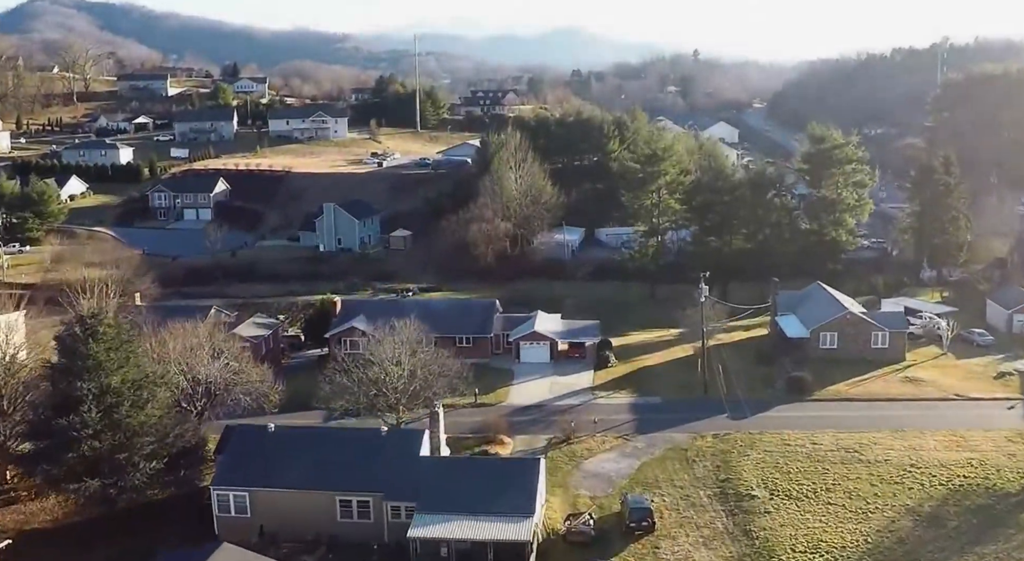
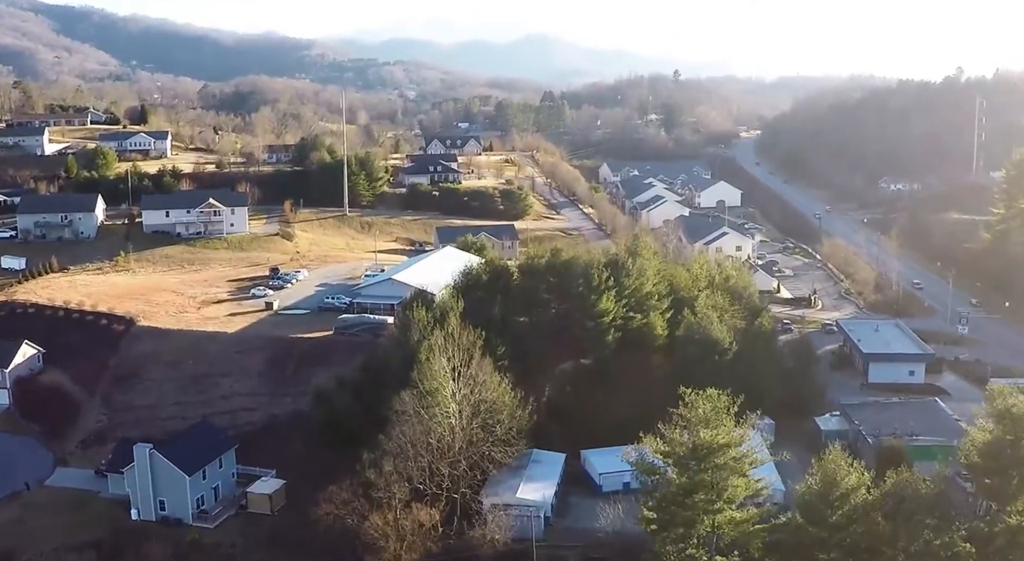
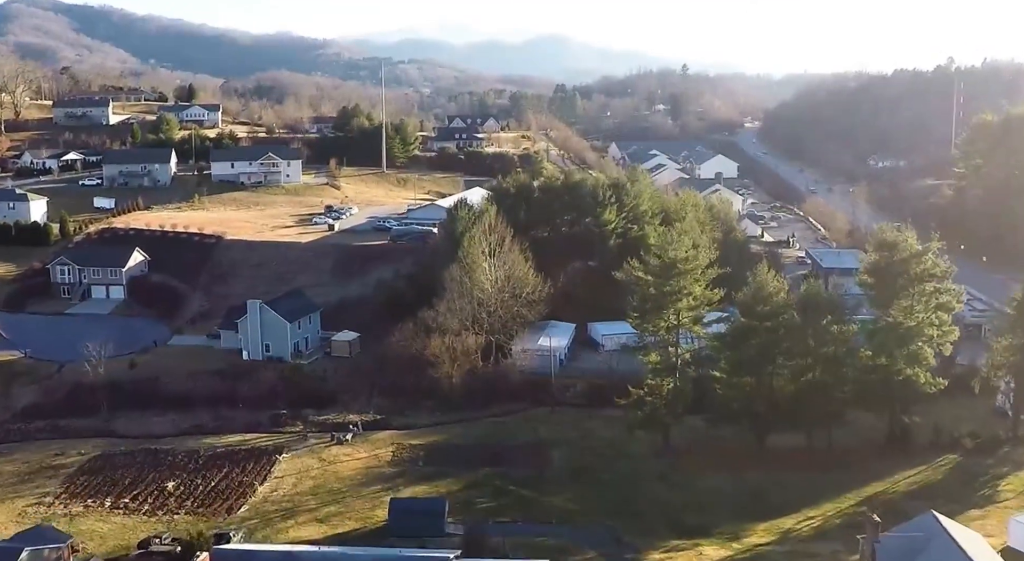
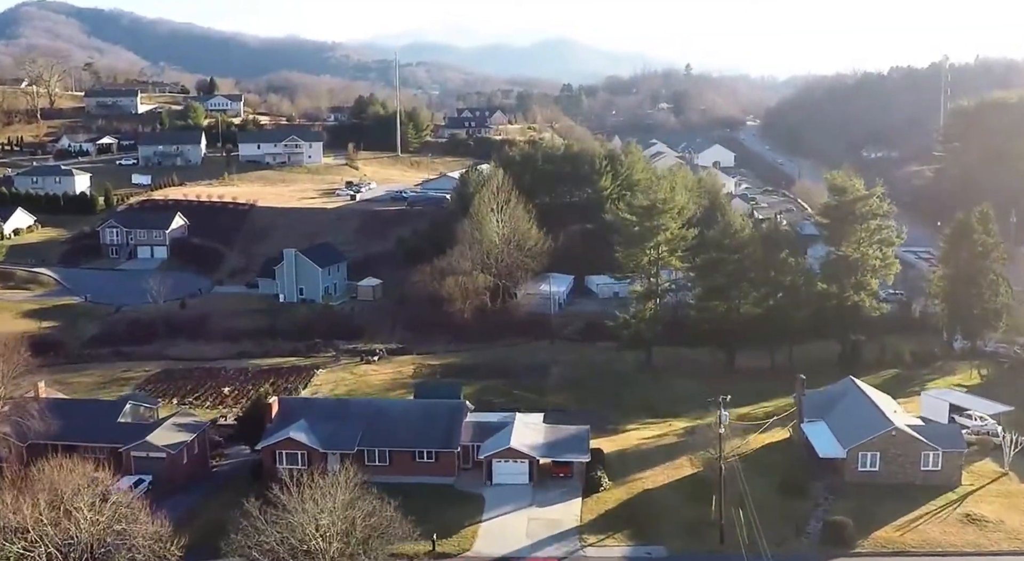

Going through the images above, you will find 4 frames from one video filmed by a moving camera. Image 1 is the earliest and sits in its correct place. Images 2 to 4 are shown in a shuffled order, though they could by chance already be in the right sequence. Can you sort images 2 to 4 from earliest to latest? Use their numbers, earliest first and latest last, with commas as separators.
4, 3, 2
